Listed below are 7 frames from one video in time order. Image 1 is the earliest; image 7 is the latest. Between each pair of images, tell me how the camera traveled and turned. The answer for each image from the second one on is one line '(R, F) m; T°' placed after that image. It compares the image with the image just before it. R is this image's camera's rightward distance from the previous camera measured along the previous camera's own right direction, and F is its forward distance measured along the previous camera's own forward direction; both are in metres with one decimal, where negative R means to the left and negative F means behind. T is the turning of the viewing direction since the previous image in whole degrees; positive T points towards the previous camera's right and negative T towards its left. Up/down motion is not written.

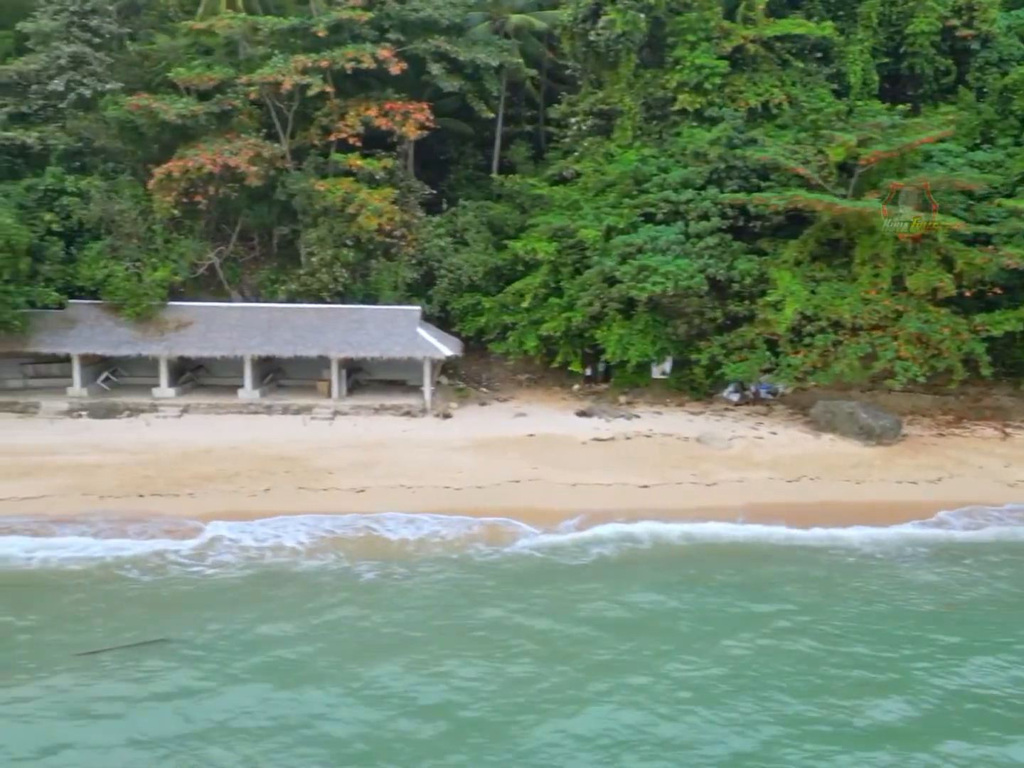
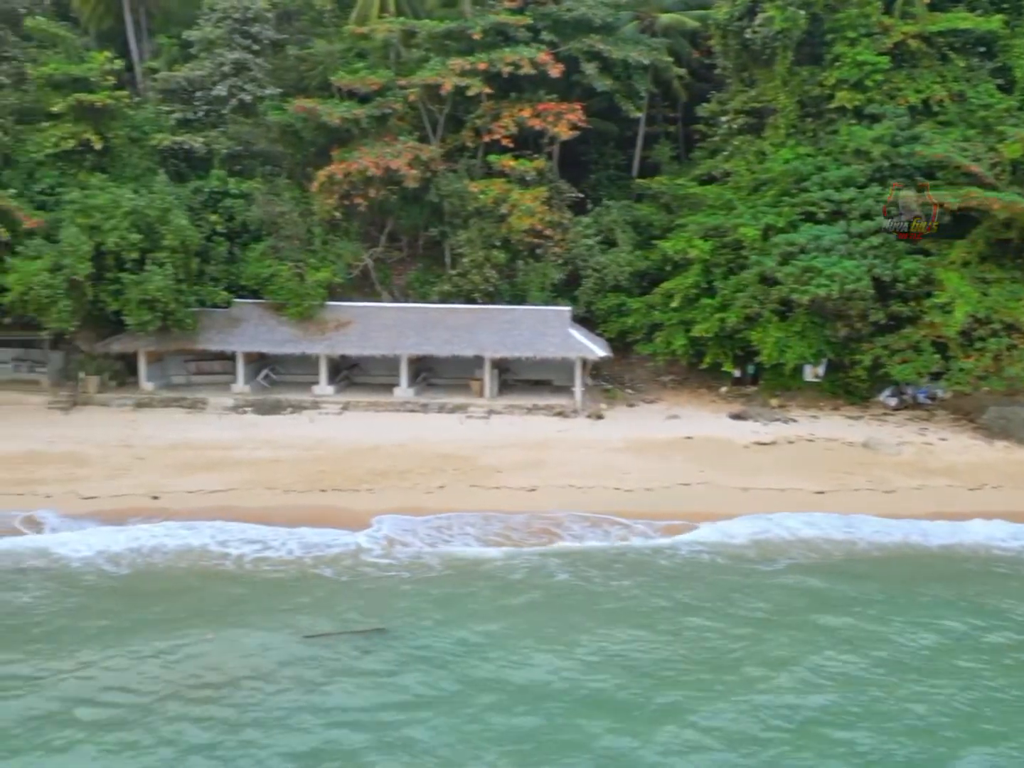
(-2.0, -0.1) m; -4°
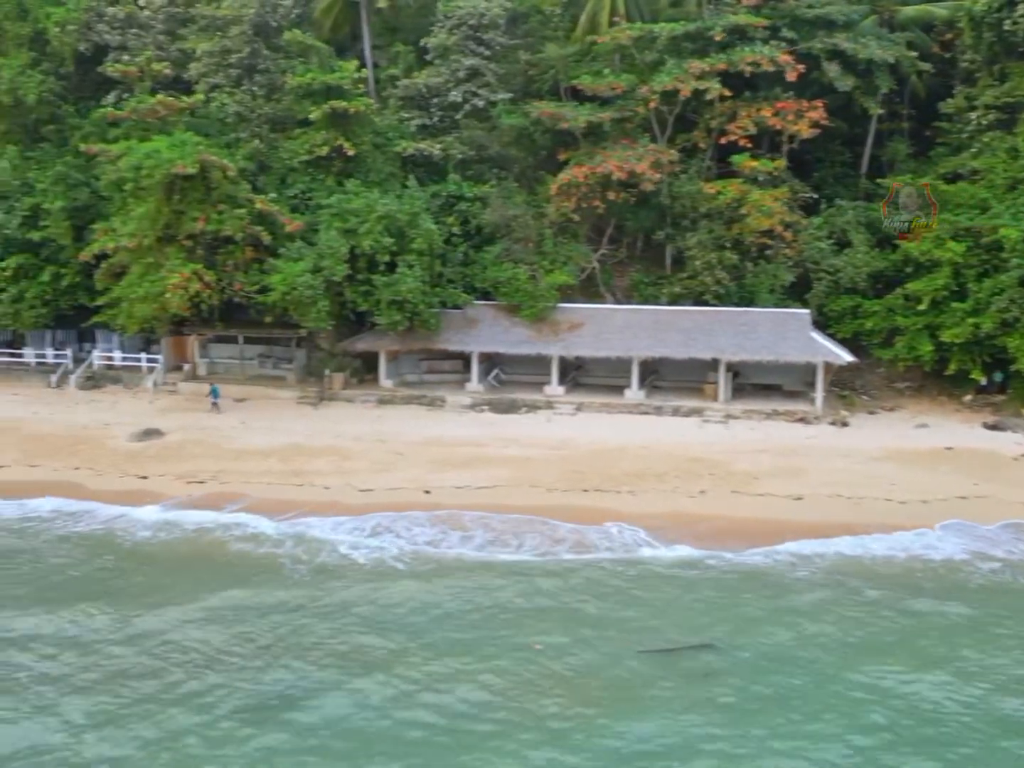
(-2.8, -0.2) m; -7°
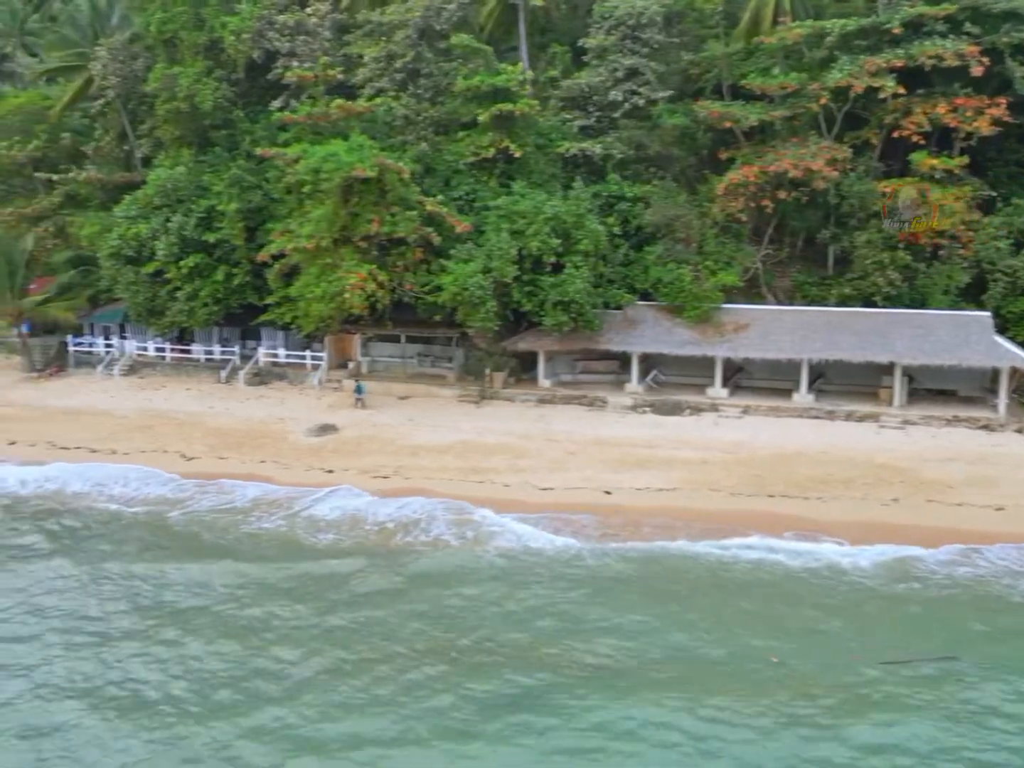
(-1.8, -0.1) m; -5°
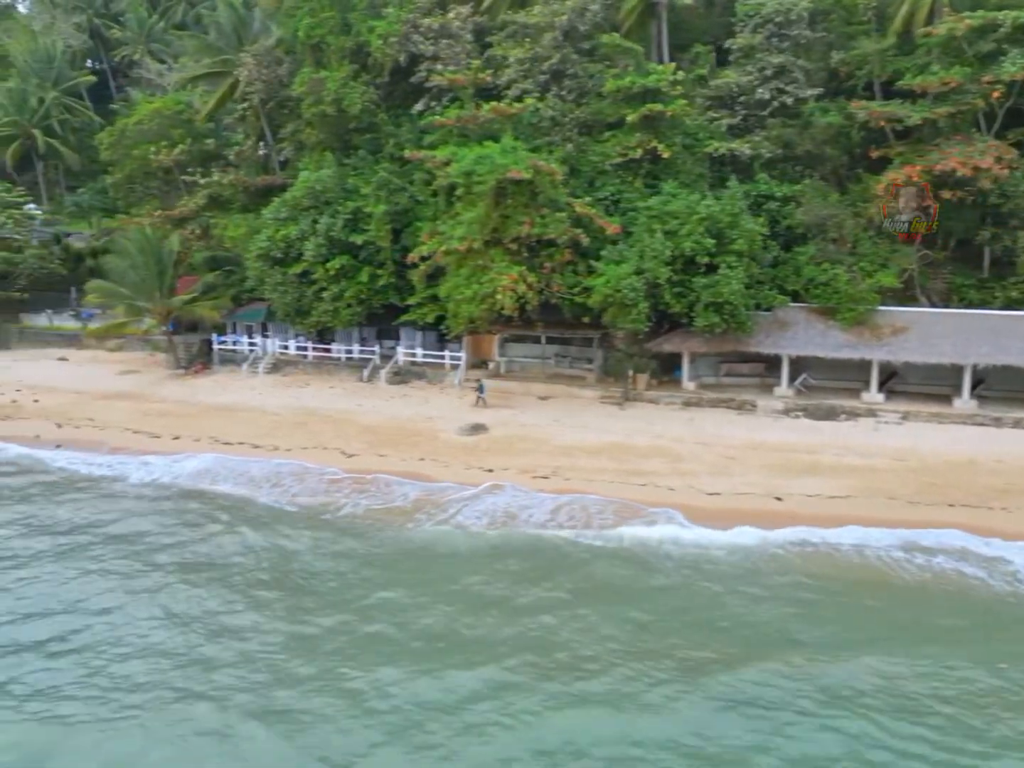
(-1.8, -0.1) m; -5°
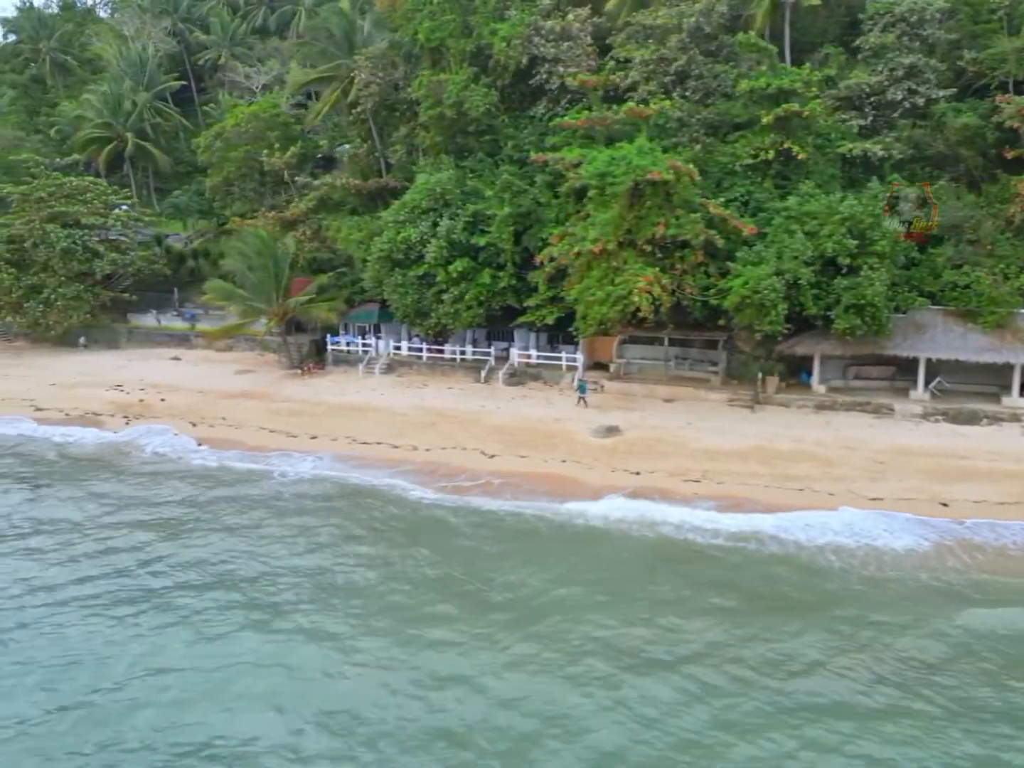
(-2.4, -0.1) m; -2°
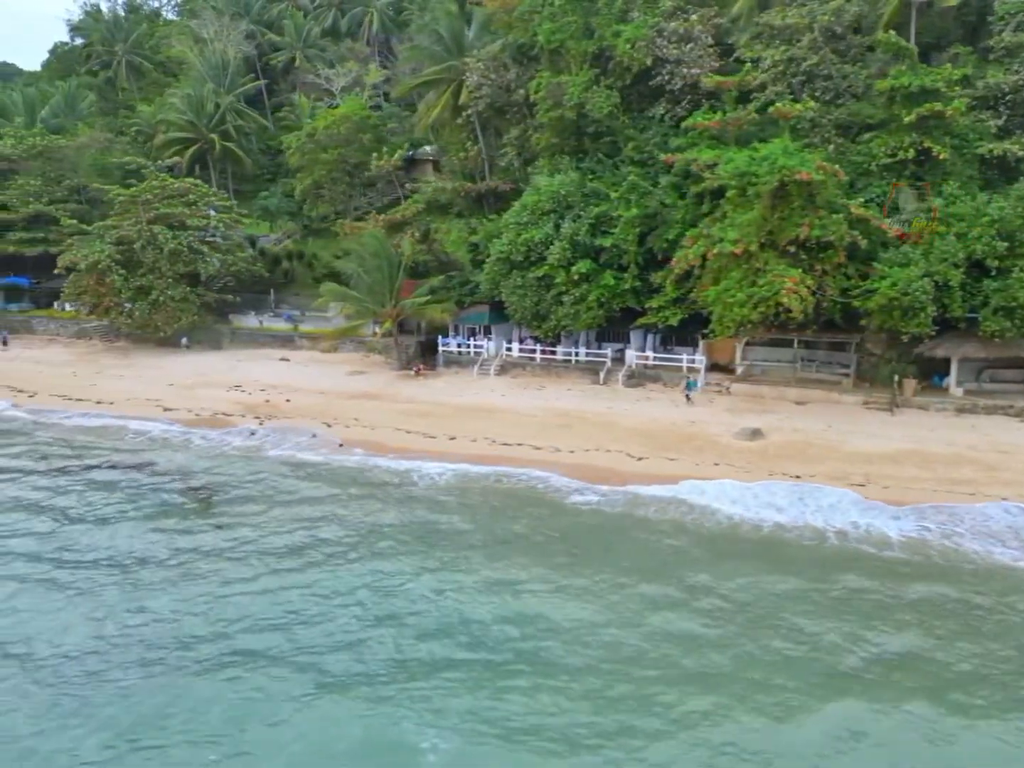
(-2.9, 0.0) m; -1°
